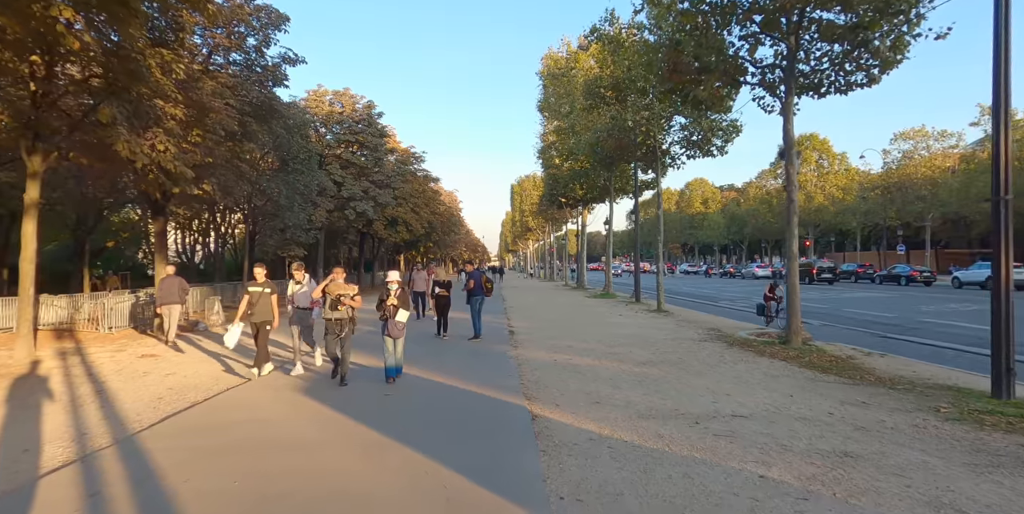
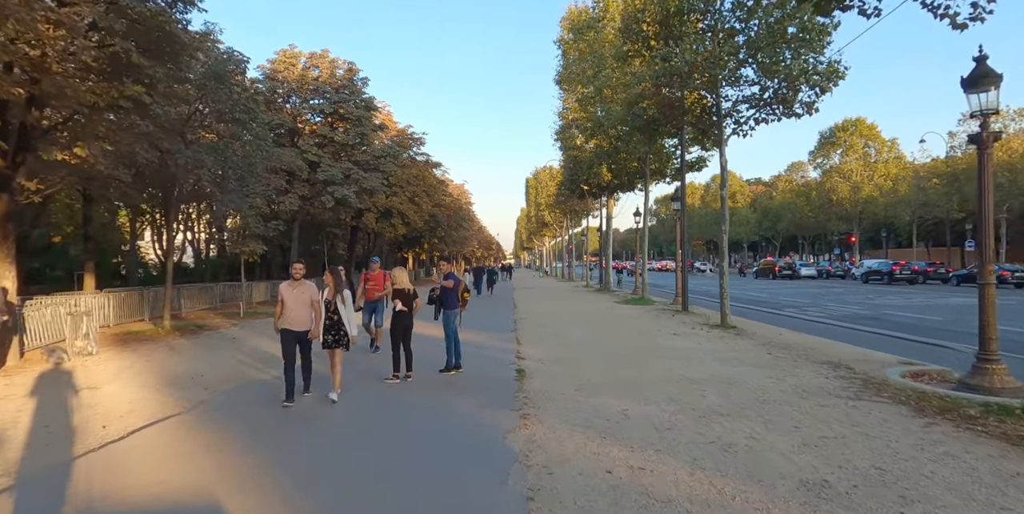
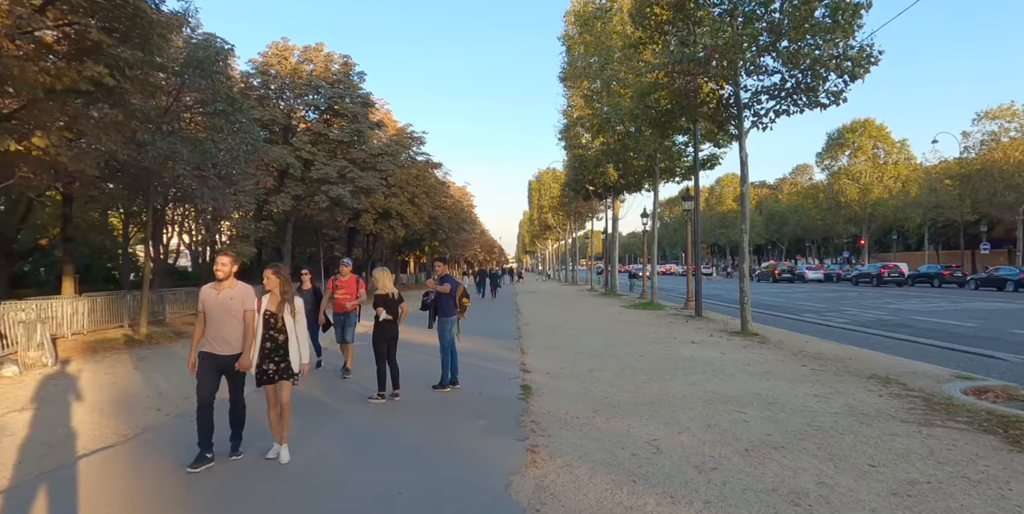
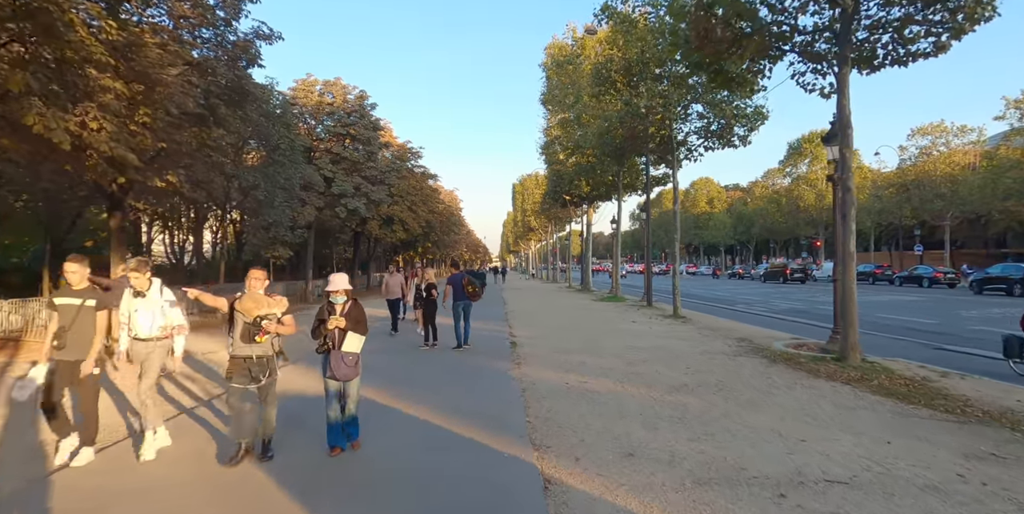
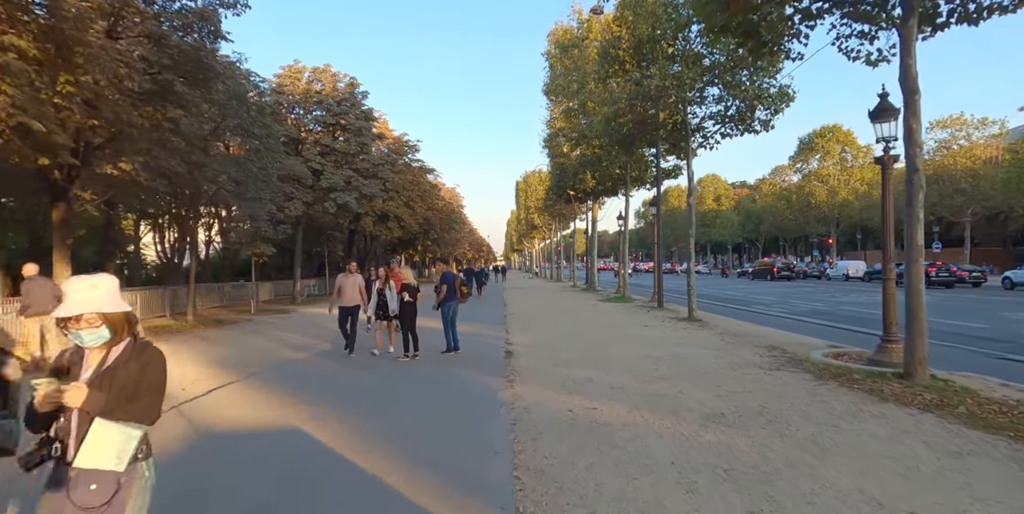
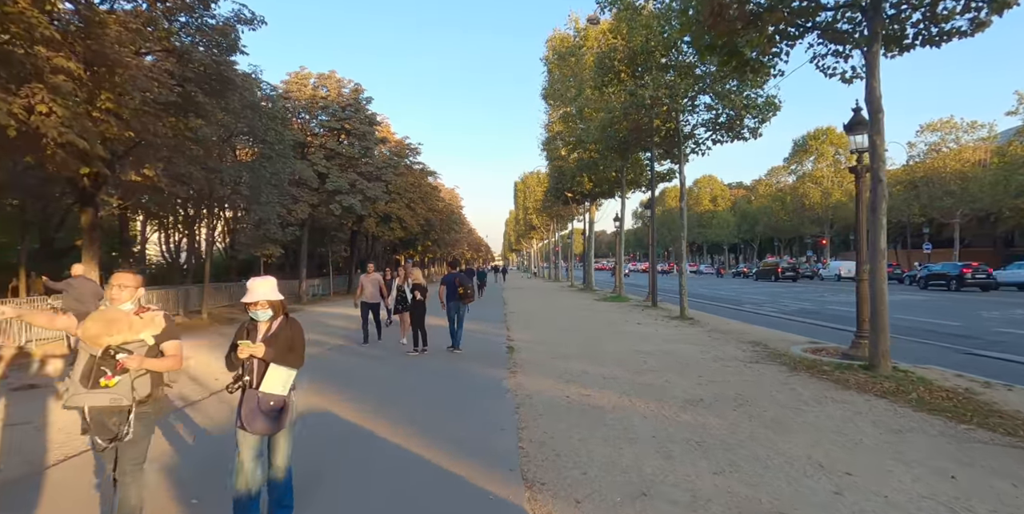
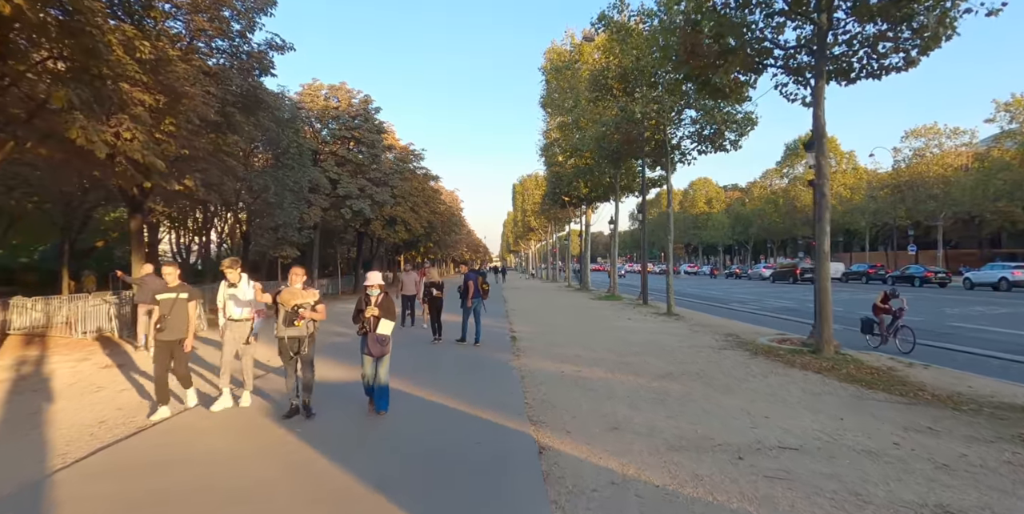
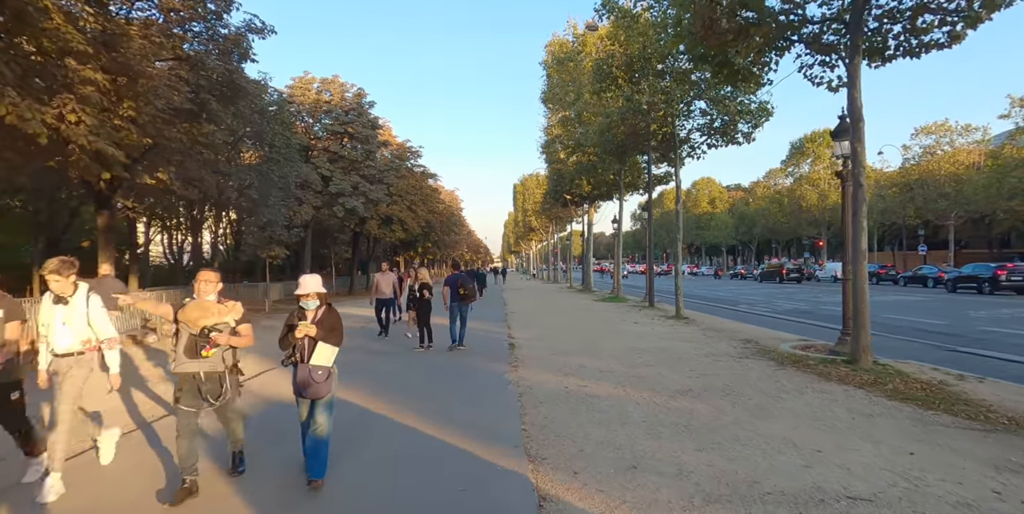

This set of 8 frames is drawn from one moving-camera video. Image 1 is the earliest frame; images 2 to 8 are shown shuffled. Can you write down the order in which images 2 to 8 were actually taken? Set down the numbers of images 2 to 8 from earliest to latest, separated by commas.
7, 4, 8, 6, 5, 2, 3
